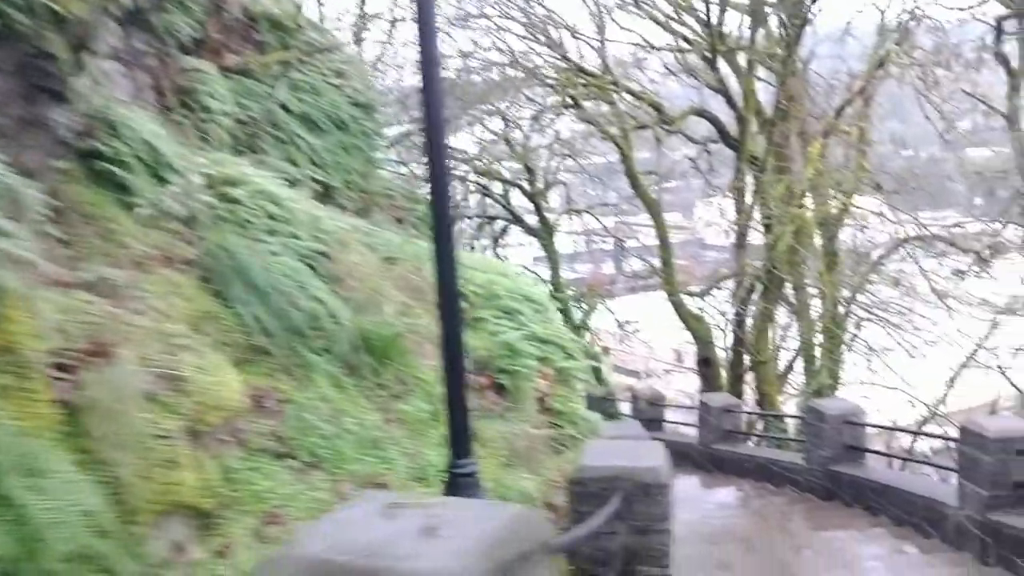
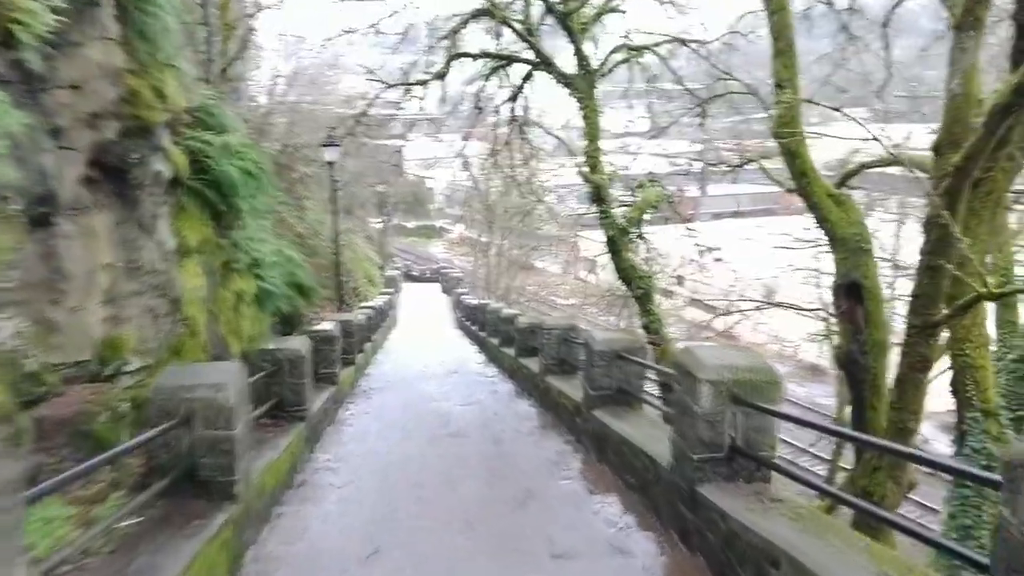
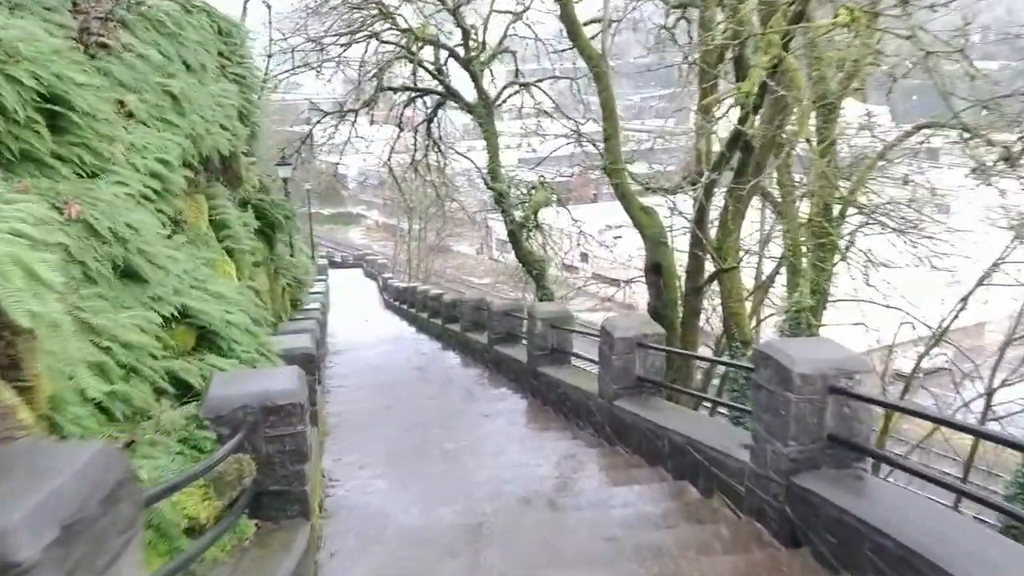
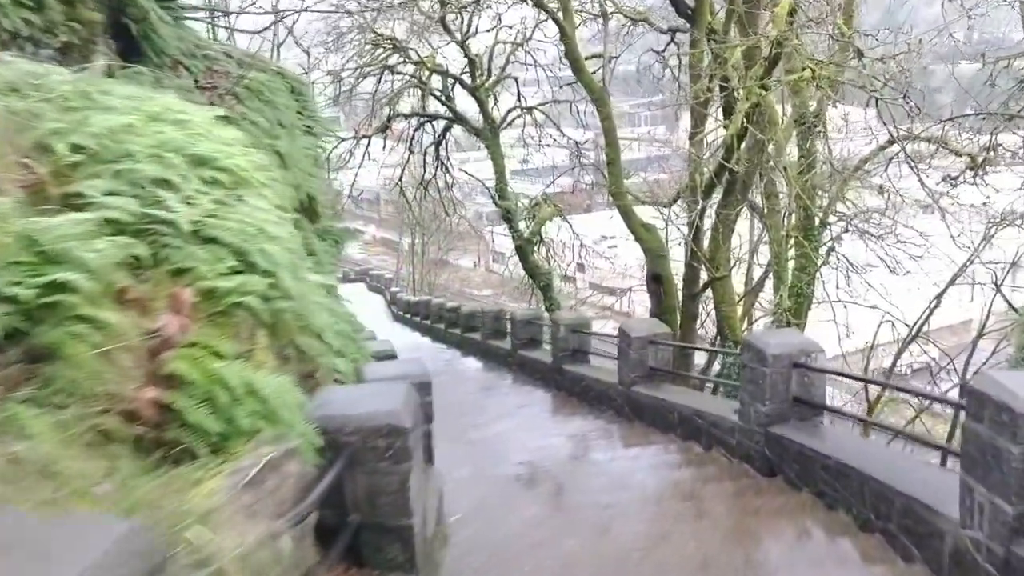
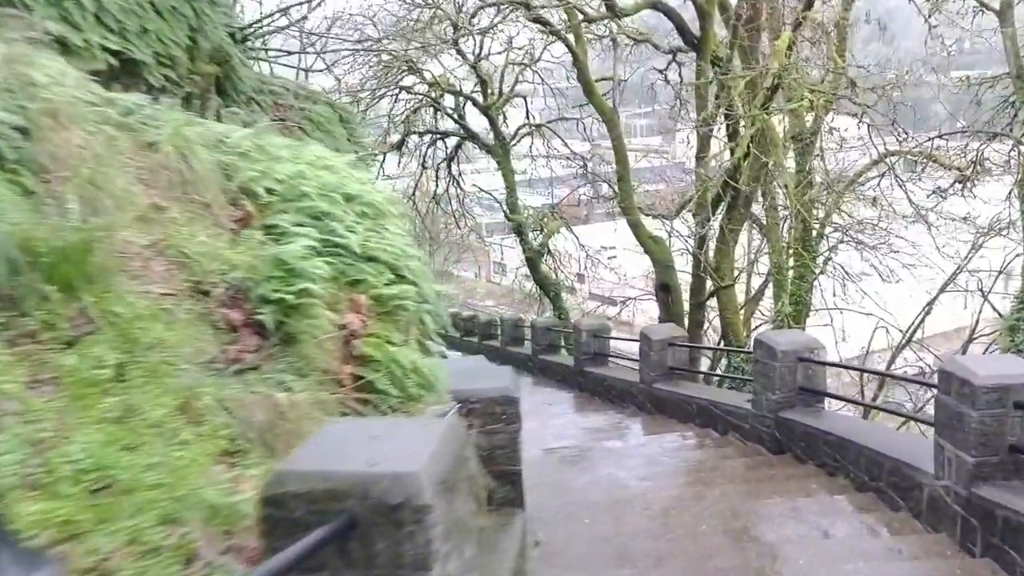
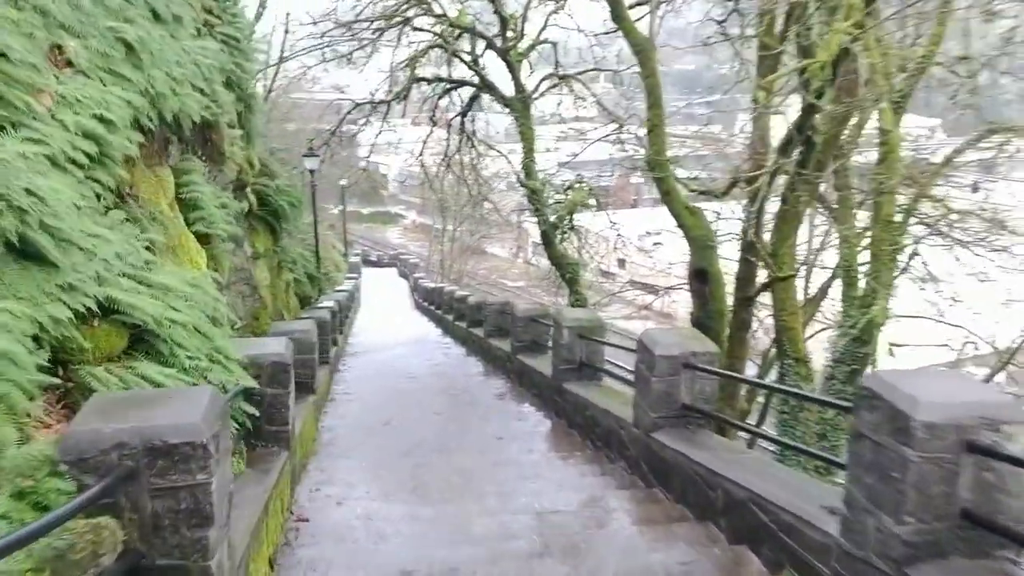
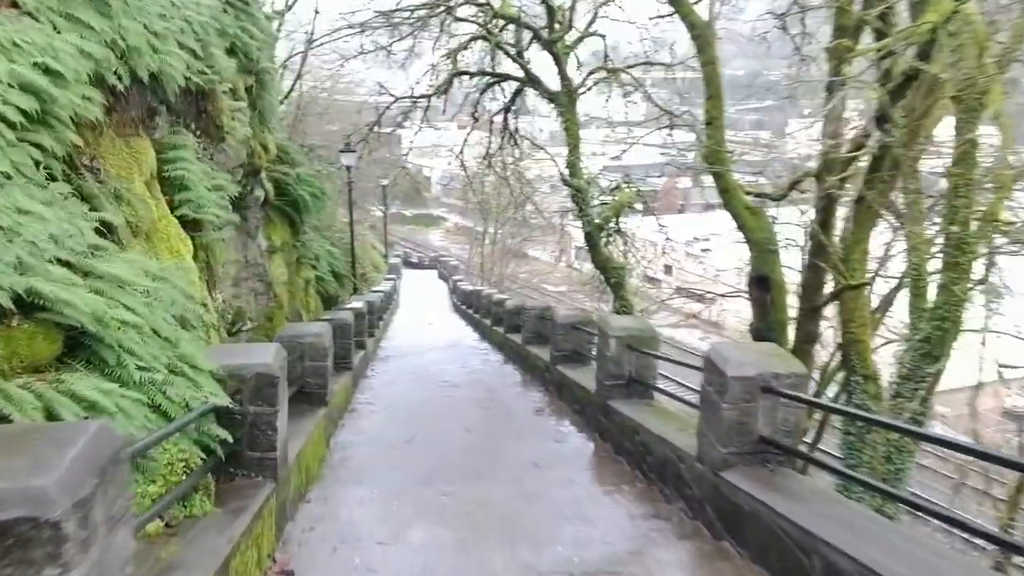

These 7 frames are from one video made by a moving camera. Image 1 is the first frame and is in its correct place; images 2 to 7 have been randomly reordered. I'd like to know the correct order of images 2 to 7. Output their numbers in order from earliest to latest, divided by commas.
5, 4, 3, 6, 7, 2
